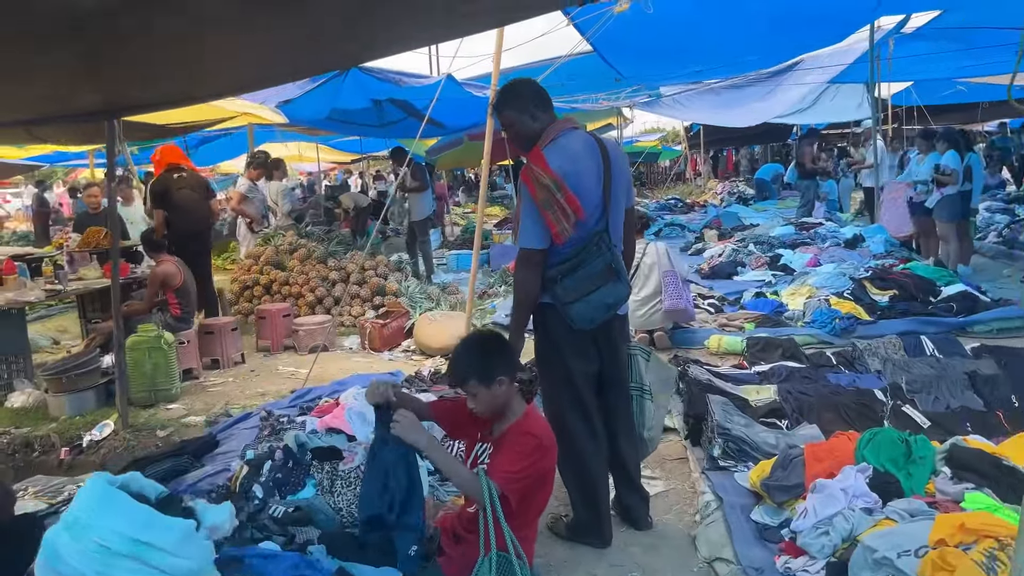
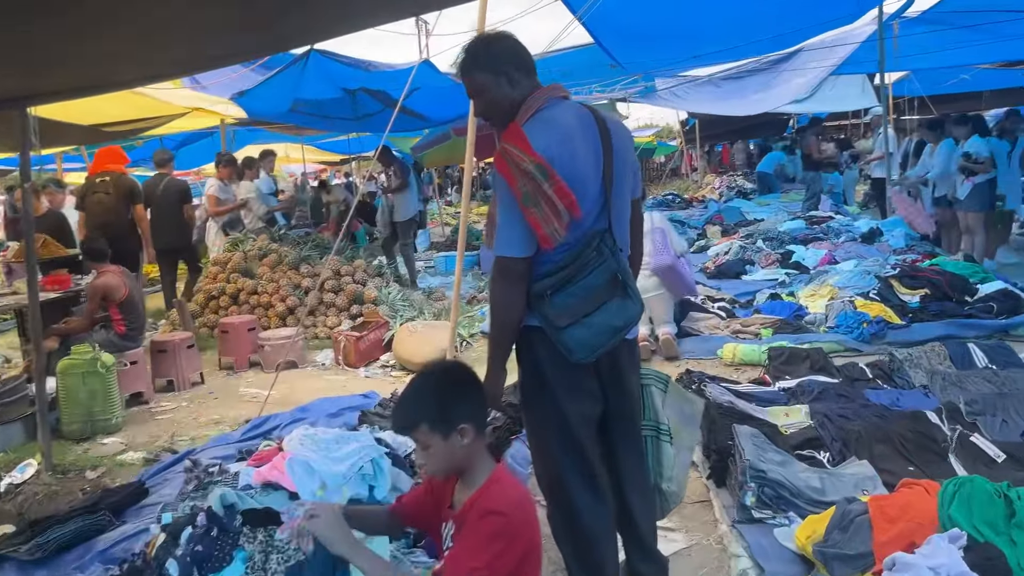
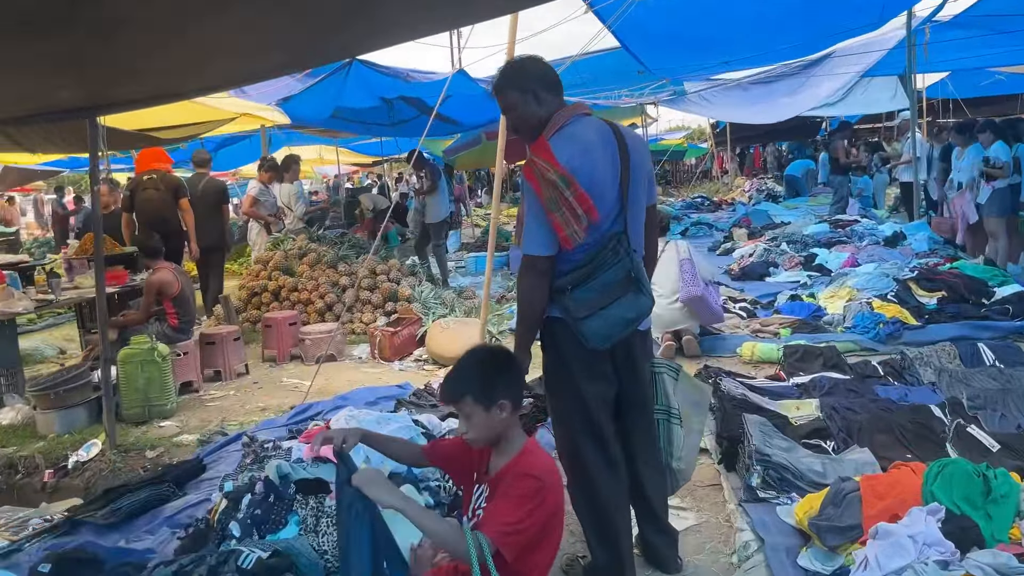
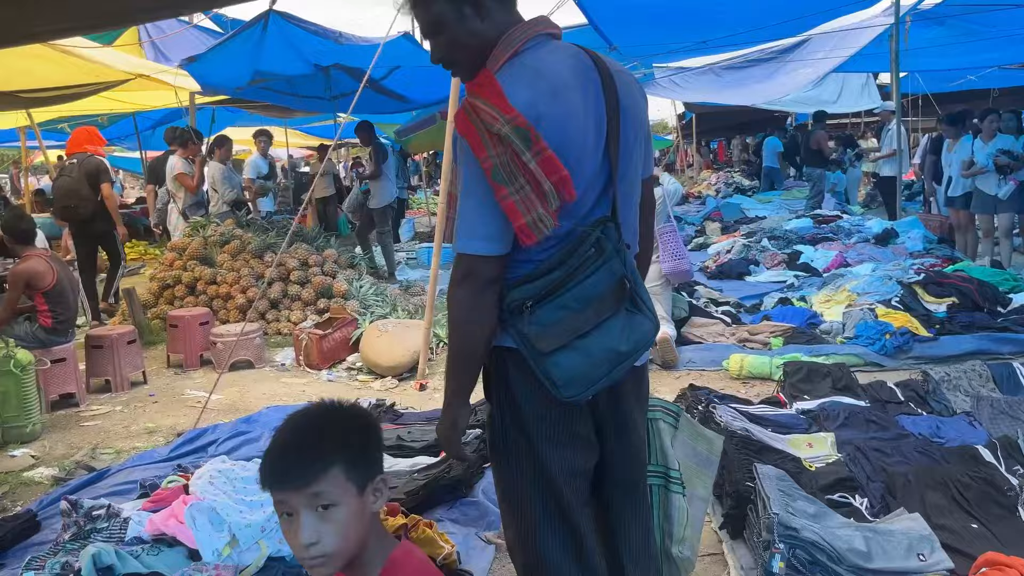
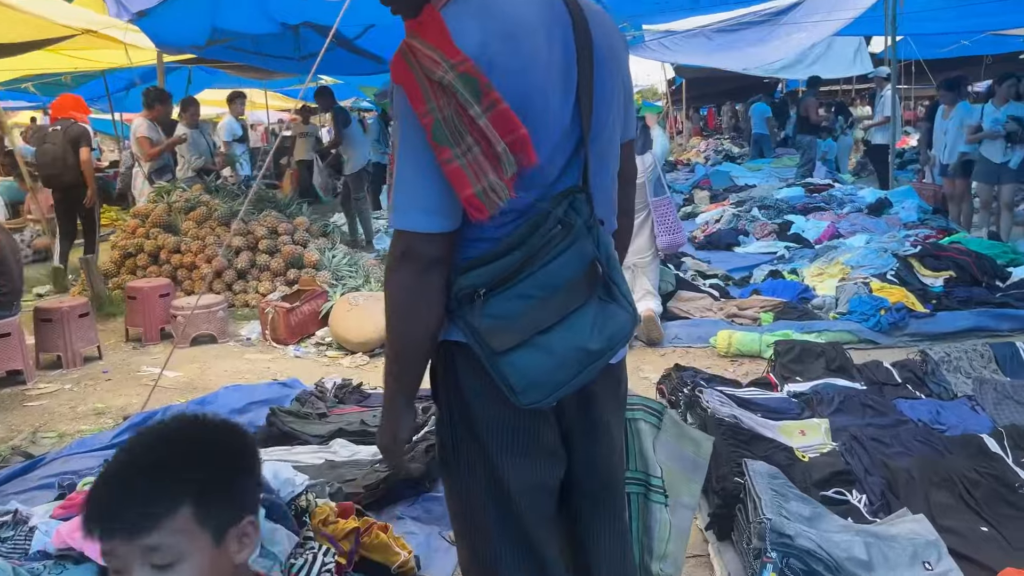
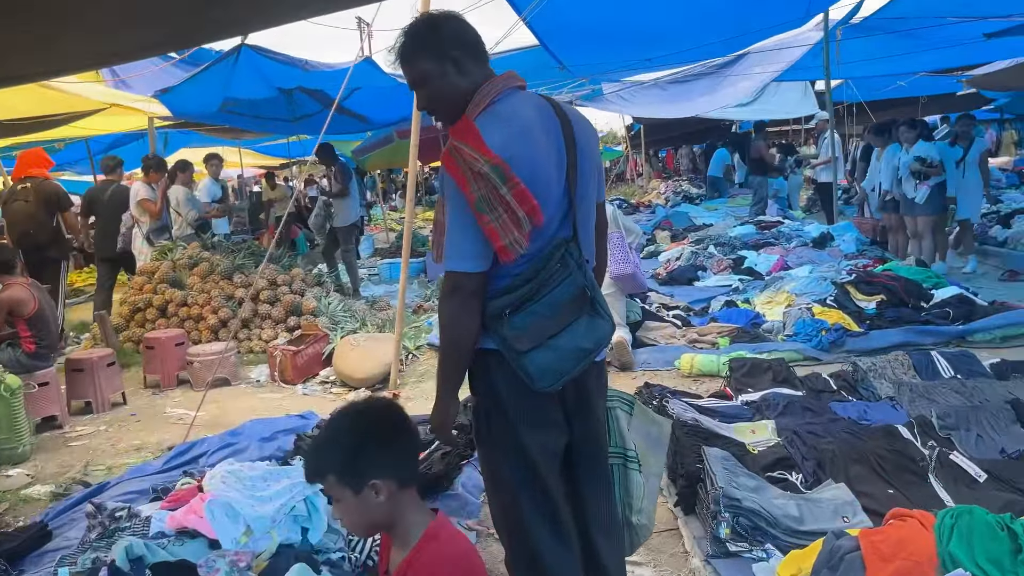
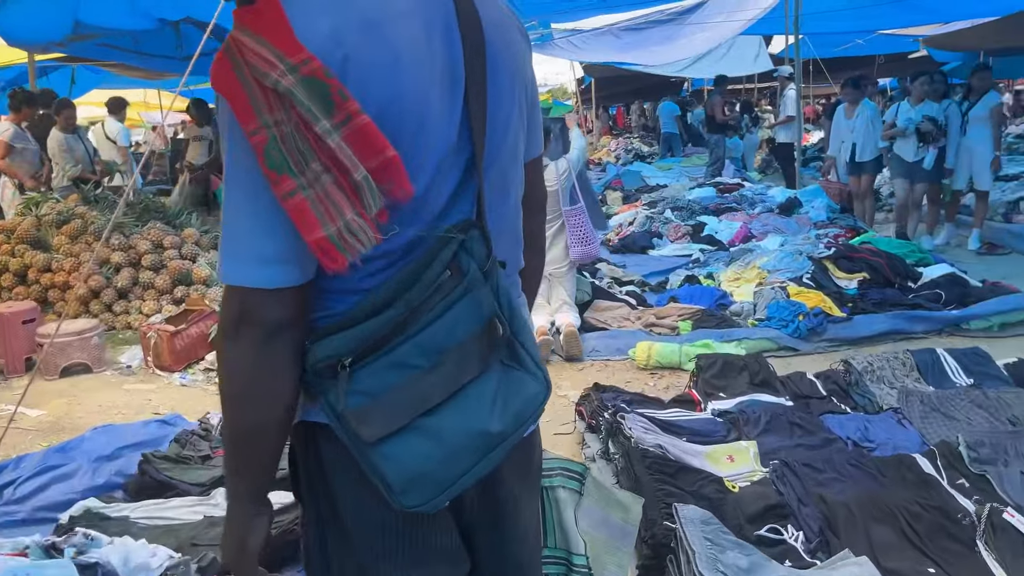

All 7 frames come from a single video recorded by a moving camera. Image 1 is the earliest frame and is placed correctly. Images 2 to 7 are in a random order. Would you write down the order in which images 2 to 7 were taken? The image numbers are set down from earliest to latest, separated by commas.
3, 2, 6, 4, 5, 7
